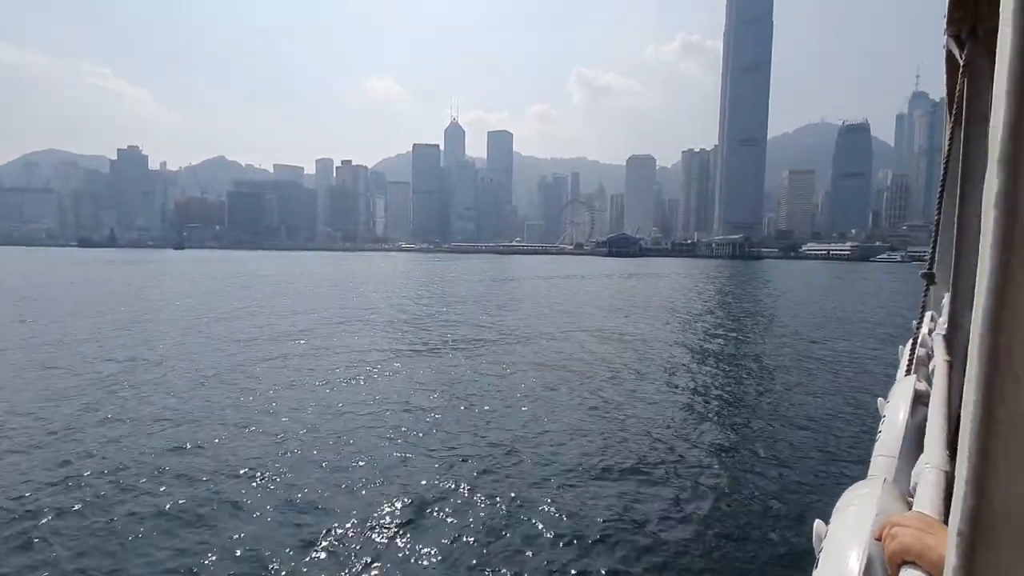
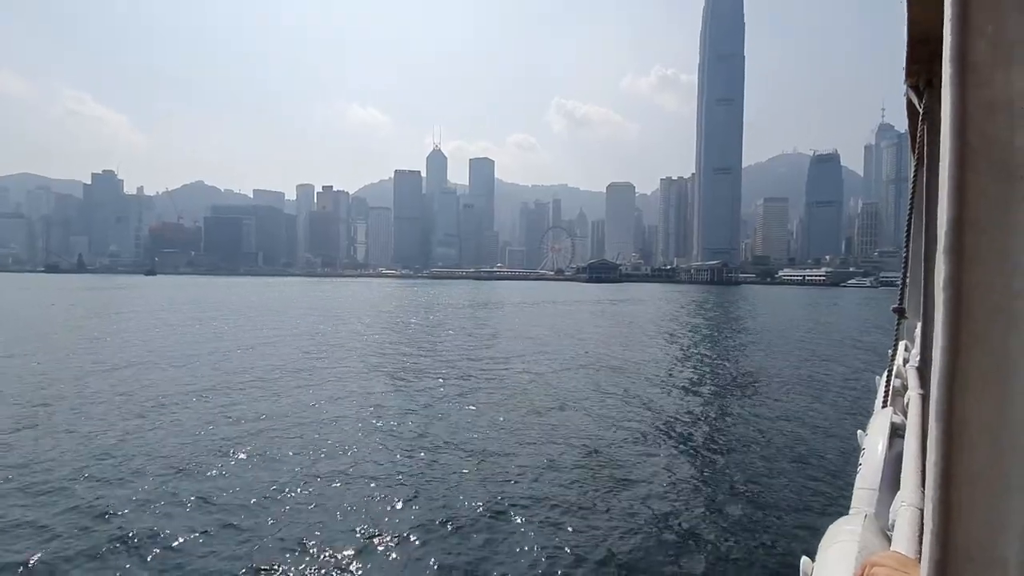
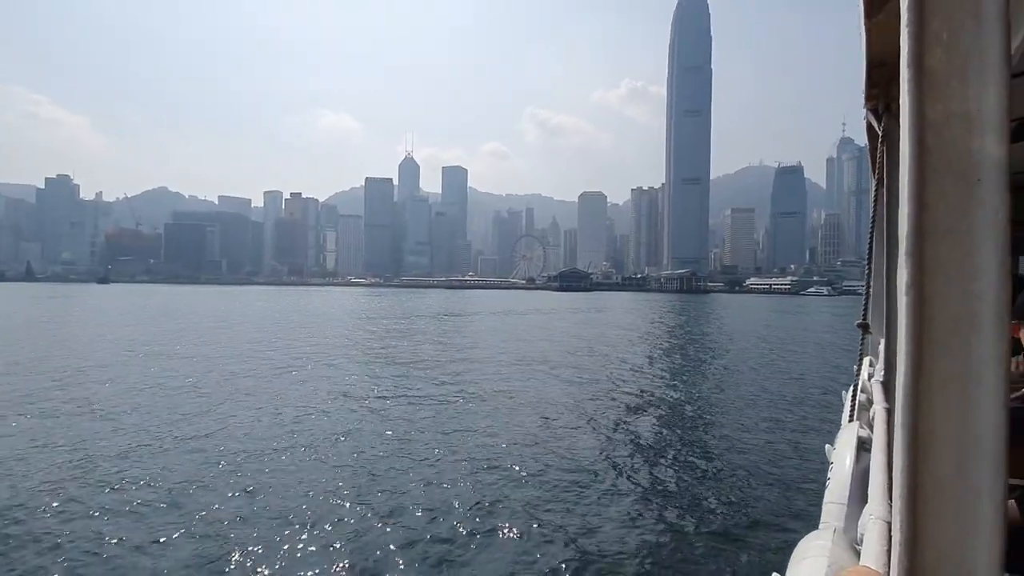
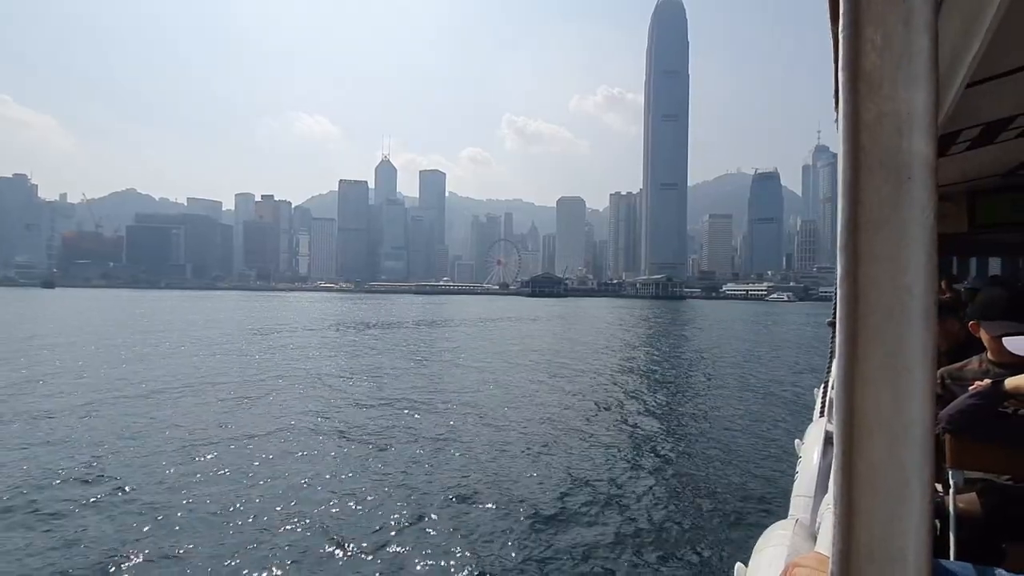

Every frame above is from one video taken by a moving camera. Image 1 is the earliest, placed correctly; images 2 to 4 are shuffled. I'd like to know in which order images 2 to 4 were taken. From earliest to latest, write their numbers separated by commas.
2, 3, 4
